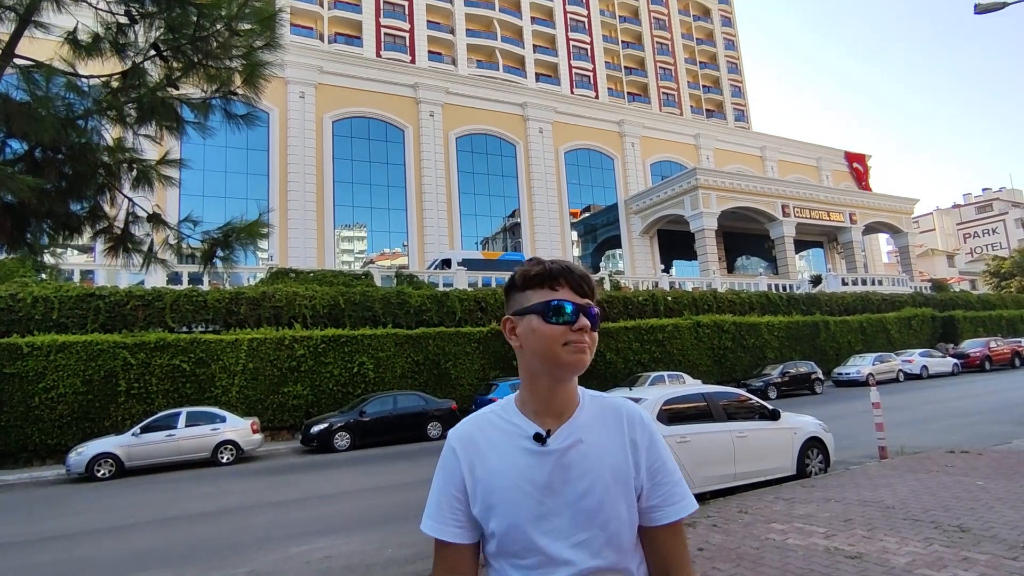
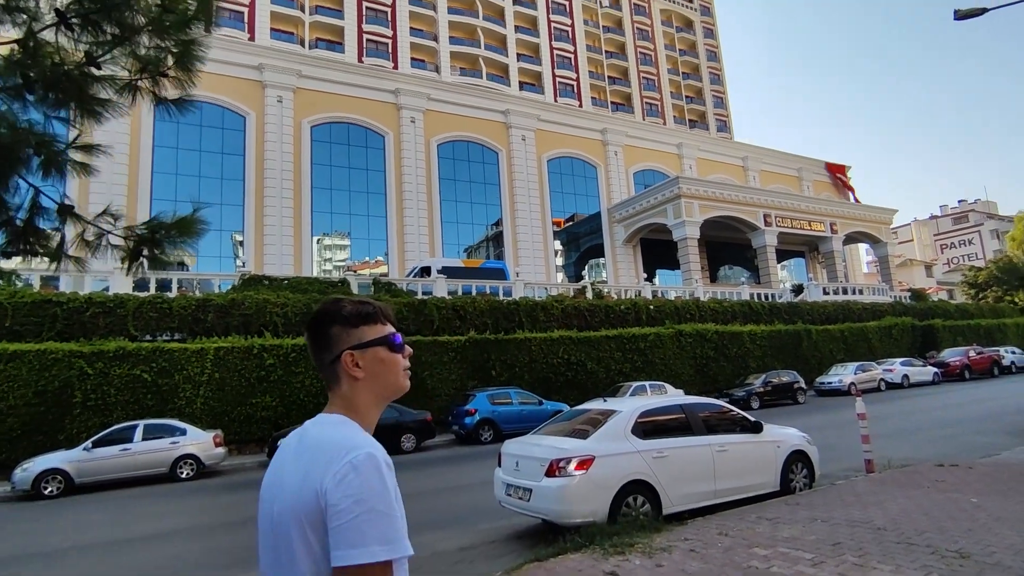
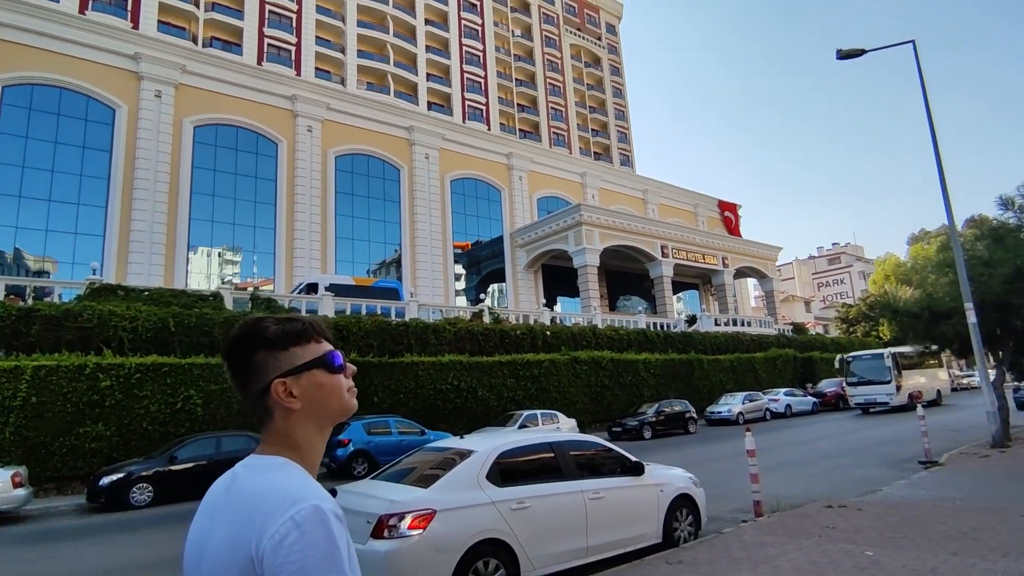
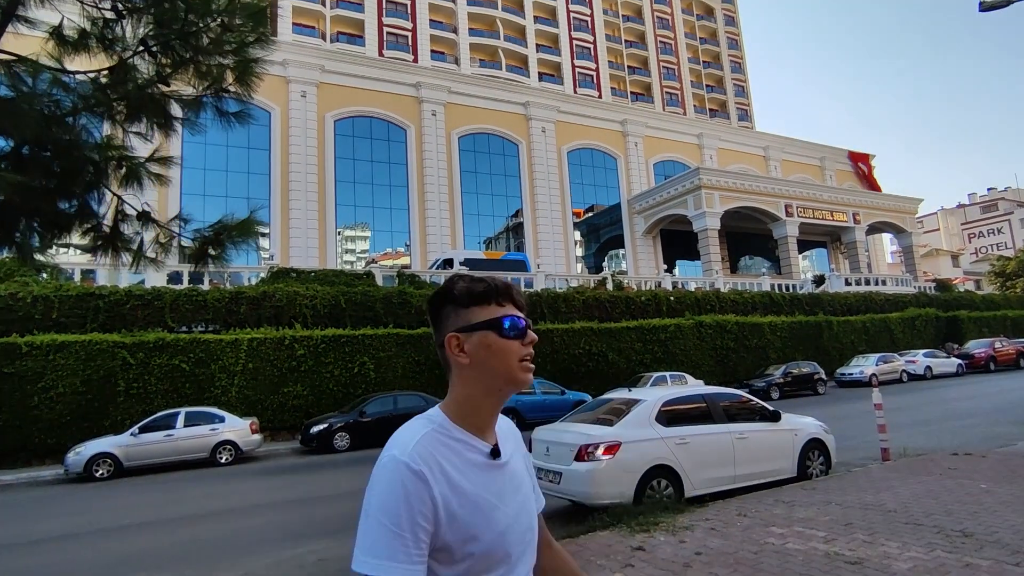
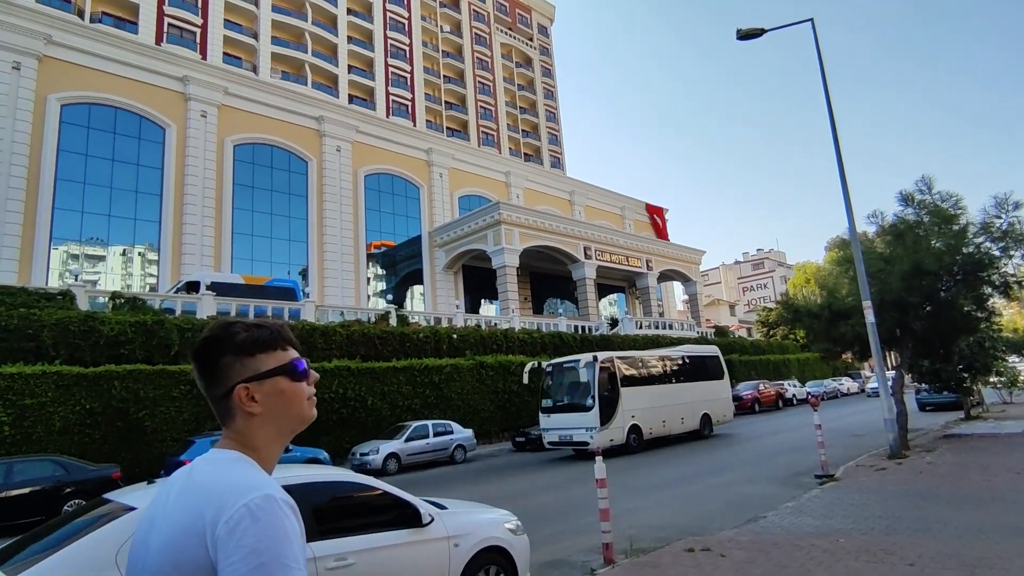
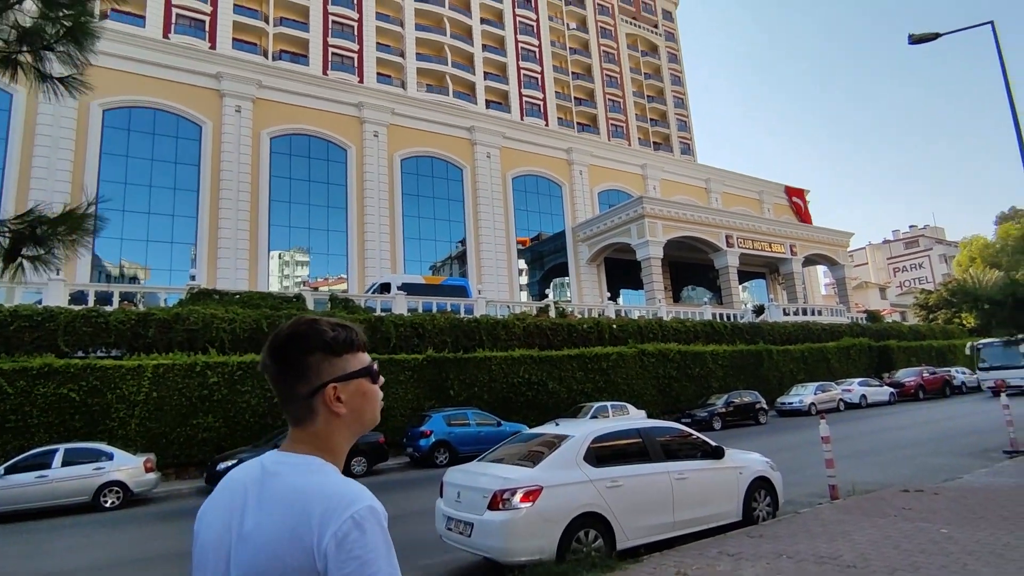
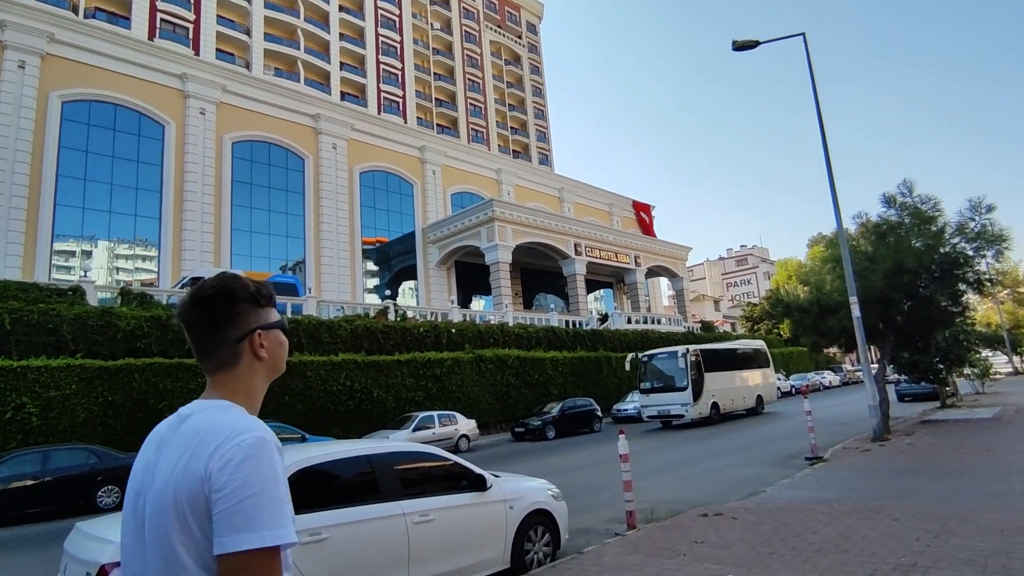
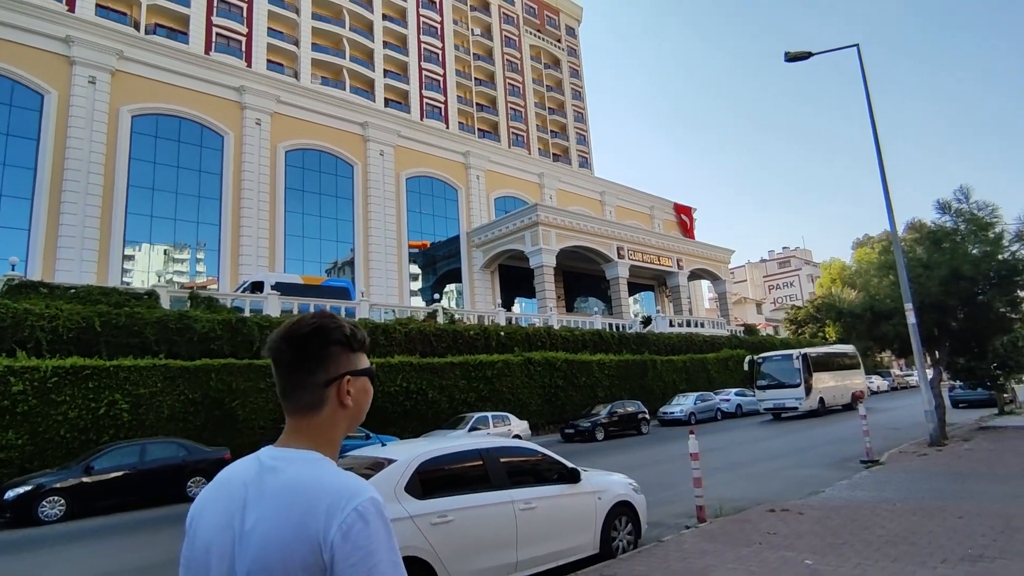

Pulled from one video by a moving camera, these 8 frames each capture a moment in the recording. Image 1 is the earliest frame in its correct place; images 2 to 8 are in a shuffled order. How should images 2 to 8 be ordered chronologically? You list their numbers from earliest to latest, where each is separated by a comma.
4, 2, 6, 3, 8, 7, 5
